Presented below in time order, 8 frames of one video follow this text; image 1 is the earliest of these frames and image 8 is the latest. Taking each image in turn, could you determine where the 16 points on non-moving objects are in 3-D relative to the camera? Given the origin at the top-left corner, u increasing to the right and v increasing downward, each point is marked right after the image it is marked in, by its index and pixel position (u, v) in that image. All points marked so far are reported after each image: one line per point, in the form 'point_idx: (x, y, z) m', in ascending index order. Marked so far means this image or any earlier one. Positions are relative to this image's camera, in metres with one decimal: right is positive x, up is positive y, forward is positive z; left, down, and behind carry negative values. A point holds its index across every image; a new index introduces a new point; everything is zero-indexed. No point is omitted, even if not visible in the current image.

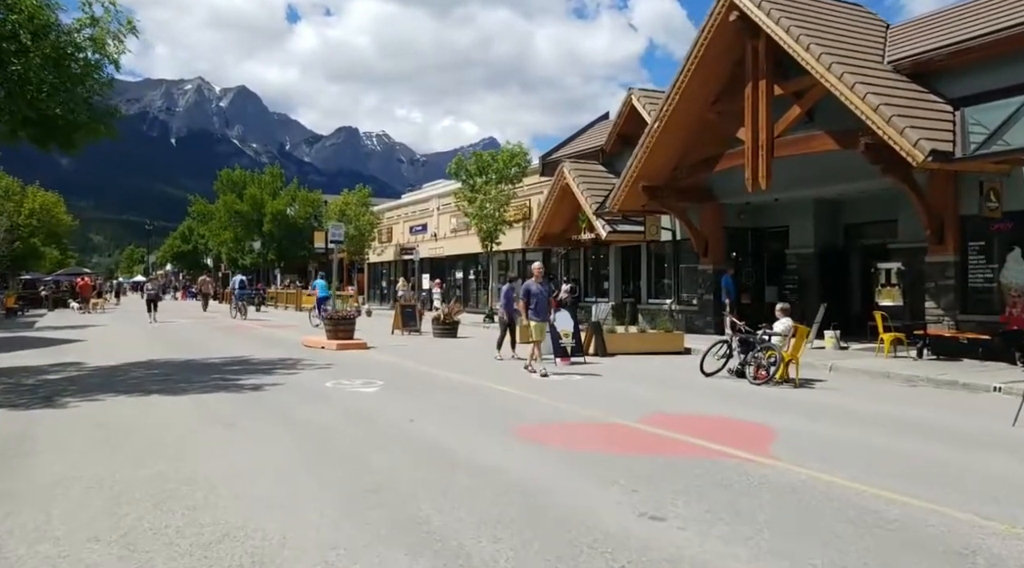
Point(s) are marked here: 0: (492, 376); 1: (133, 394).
0: (-0.3, -1.5, +13.5) m
1: (-5.3, -1.5, +11.9) m
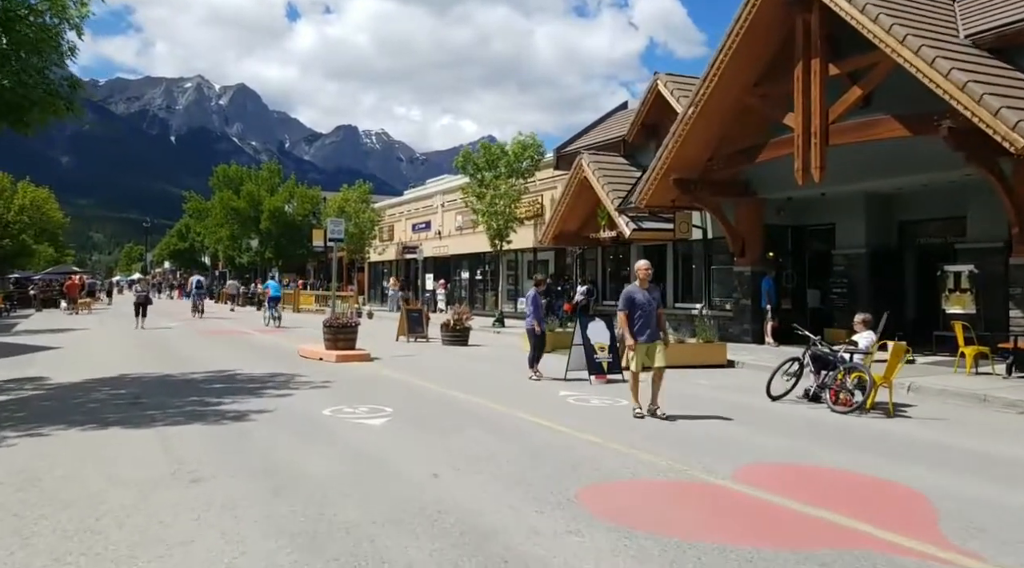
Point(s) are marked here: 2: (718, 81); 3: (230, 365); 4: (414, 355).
0: (+0.1, -1.6, +11.4) m
1: (-4.8, -1.6, +9.8) m
2: (+4.4, +4.3, +18.1) m
3: (-5.8, -1.9, +17.7) m
4: (-2.2, -1.7, +19.8) m
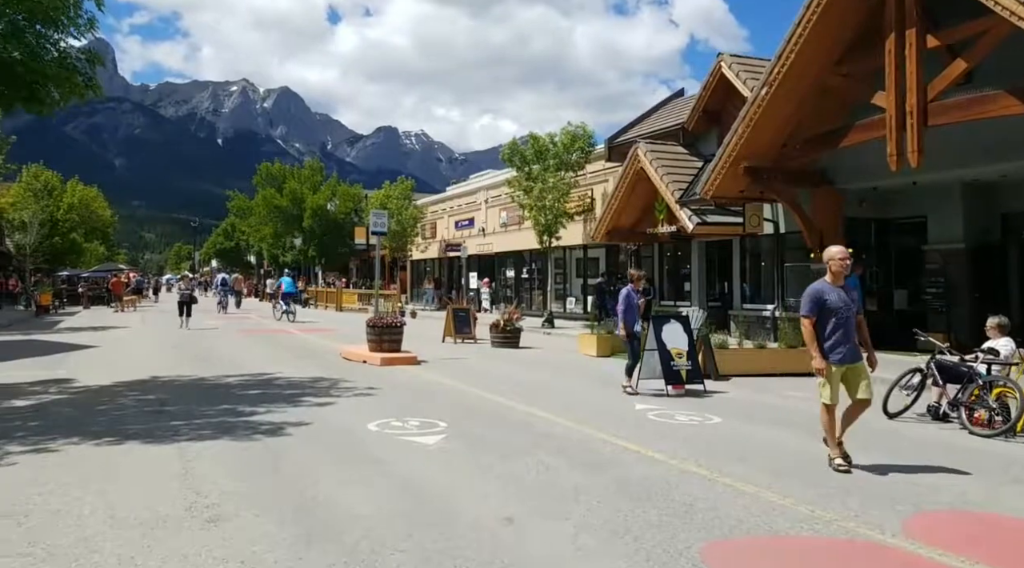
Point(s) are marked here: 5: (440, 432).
0: (+0.9, -1.5, +9.9) m
1: (-4.1, -1.5, +8.6) m
2: (+5.5, +4.3, +16.5) m
3: (-4.7, -1.8, +16.6) m
4: (-1.0, -1.7, +18.4) m
5: (-0.7, -1.5, +8.7) m
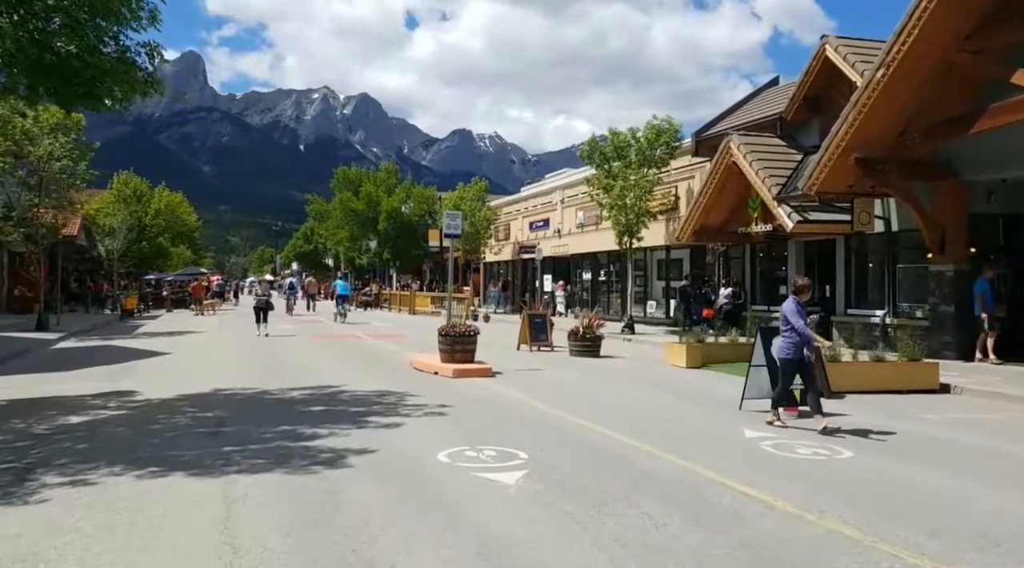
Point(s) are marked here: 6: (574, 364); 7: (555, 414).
0: (+1.8, -1.6, +8.6) m
1: (-3.3, -1.6, +7.7) m
2: (+6.9, +4.2, +14.7) m
3: (-3.2, -1.9, +15.7) m
4: (+0.7, -1.8, +17.2) m
5: (+0.1, -1.6, +7.5) m
6: (+1.3, -1.7, +18.3) m
7: (+0.5, -1.6, +10.8) m
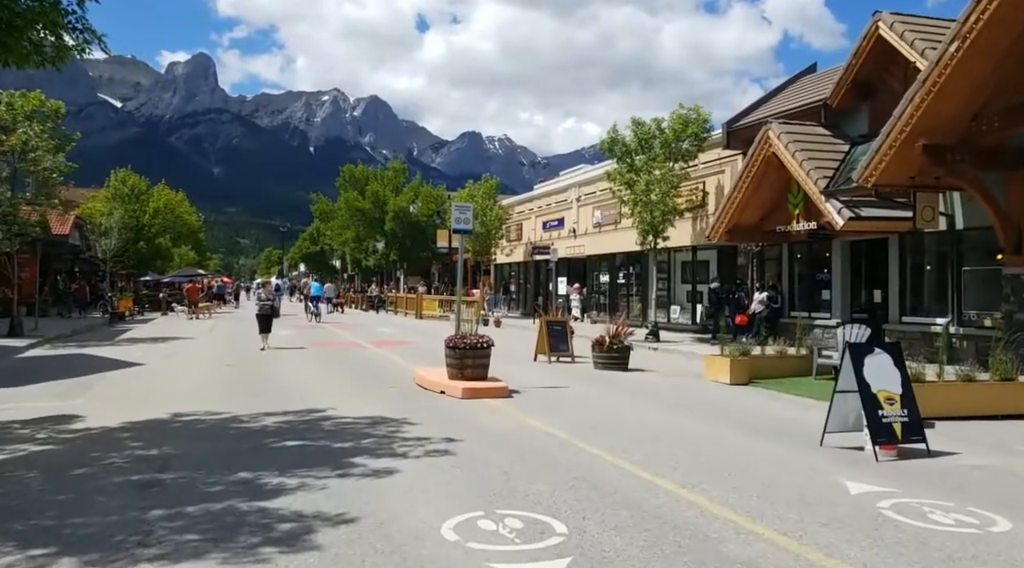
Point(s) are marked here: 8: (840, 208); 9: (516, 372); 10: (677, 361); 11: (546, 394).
0: (+2.1, -1.7, +6.3) m
1: (-3.1, -1.7, +5.5) m
2: (+7.2, +4.2, +12.4) m
3: (-2.9, -2.0, +13.5) m
4: (+1.0, -1.9, +15.0) m
5: (+0.3, -1.6, +5.3) m
6: (+1.6, -1.8, +16.1) m
7: (+0.8, -1.7, +8.6) m
8: (+6.8, +1.6, +17.7) m
9: (+0.1, -1.8, +18.2) m
10: (+3.7, -1.7, +19.5) m
11: (+0.6, -1.9, +14.5) m
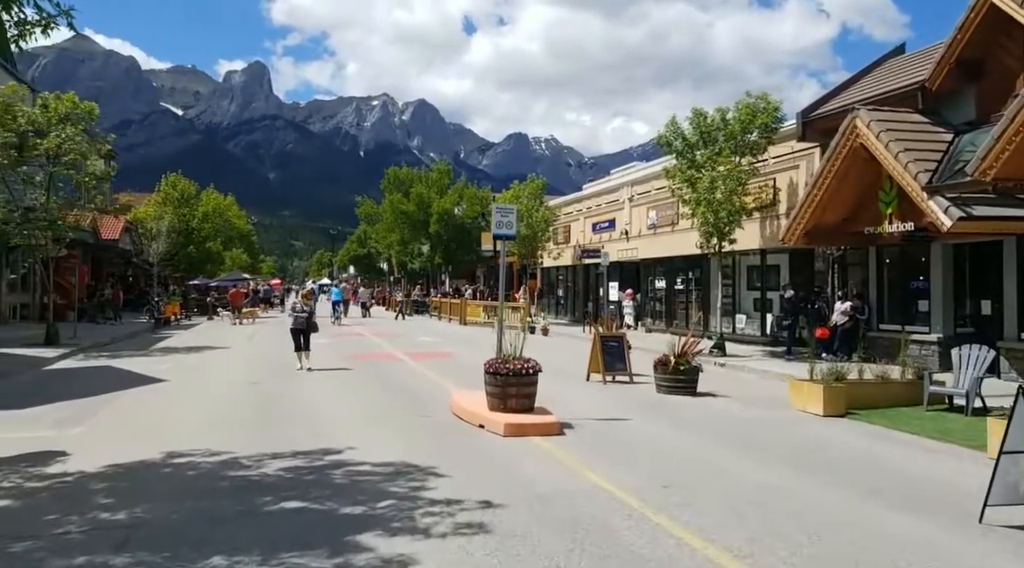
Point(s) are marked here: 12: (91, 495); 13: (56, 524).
0: (+2.4, -1.8, +4.0) m
1: (-2.8, -1.9, +3.4) m
2: (+7.8, +4.0, +9.8) m
3: (-2.2, -2.2, +11.4) m
4: (+1.7, -2.1, +12.7) m
5: (+0.5, -1.8, +3.0) m
6: (+2.5, -2.0, +13.8) m
7: (+1.2, -1.9, +6.3) m
8: (+7.7, +1.4, +15.1) m
9: (+1.0, -2.1, +15.9) m
10: (+4.7, -1.9, +17.0) m
11: (+1.3, -2.1, +12.2) m
12: (-4.8, -2.4, +9.9) m
13: (-4.6, -2.4, +8.7) m
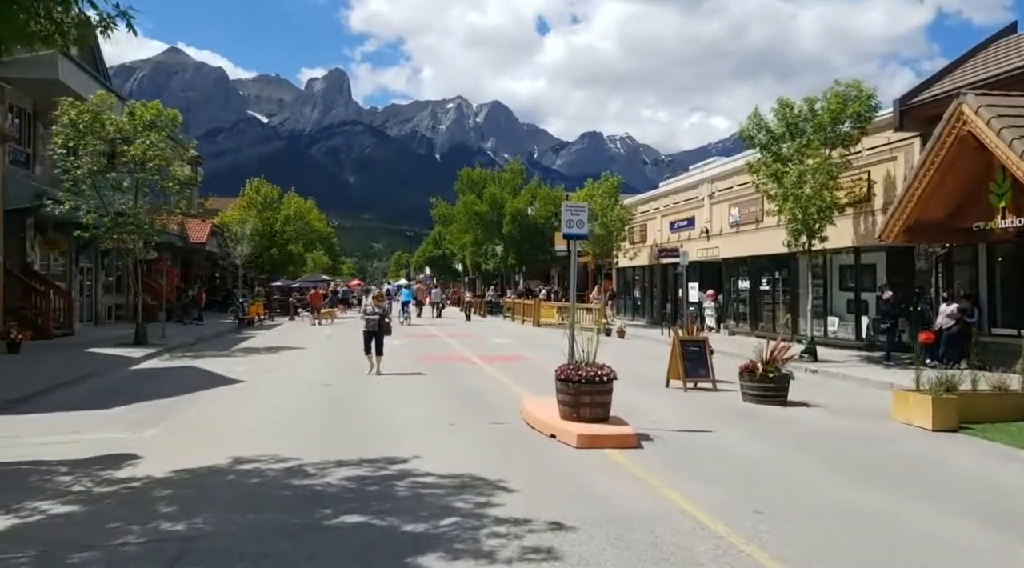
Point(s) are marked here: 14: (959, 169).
0: (+2.7, -1.8, +3.1) m
1: (-2.5, -1.9, +3.0) m
2: (+8.6, +4.0, +8.4) m
3: (-1.2, -2.2, +10.8) m
4: (+2.8, -2.1, +11.8) m
5: (+0.8, -1.8, +2.3) m
6: (+3.6, -2.0, +12.8) m
7: (+1.7, -1.9, +5.4) m
8: (+8.9, +1.4, +13.6) m
9: (+2.4, -2.1, +15.0) m
10: (+6.2, -1.9, +15.9) m
11: (+2.3, -2.1, +11.3) m
12: (-4.0, -2.4, +9.6) m
13: (-3.8, -2.4, +8.3) m
14: (+9.0, +2.3, +17.5) m
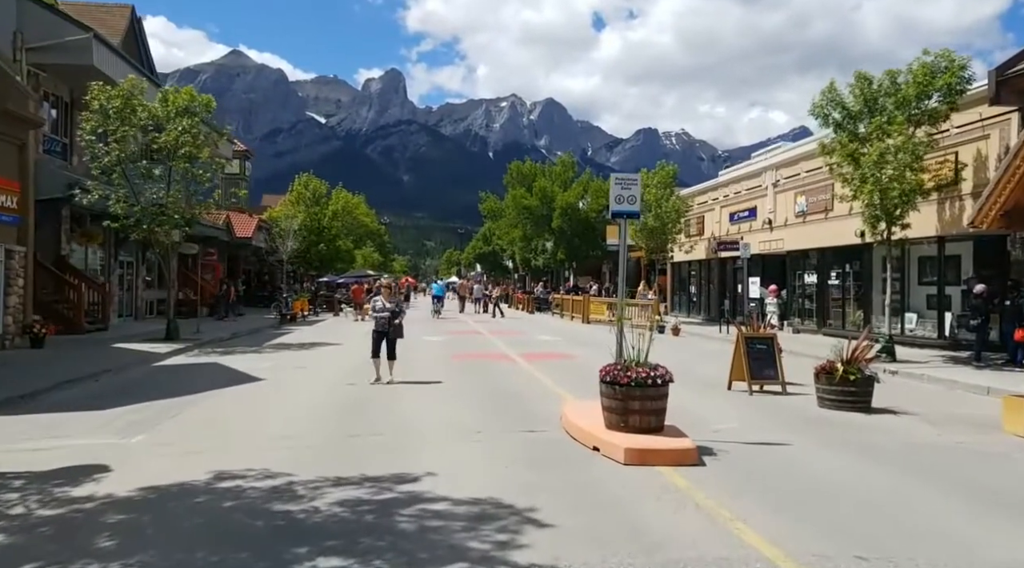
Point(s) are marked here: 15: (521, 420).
0: (+2.5, -1.7, +0.9) m
1: (-2.7, -1.7, +1.1) m
2: (+8.8, +4.1, +5.8) m
3: (-0.9, -2.0, +8.9) m
4: (+3.2, -1.9, +9.5) m
5: (+0.6, -1.7, +0.2) m
6: (+4.1, -1.8, +10.5) m
7: (+1.7, -1.7, +3.3) m
8: (+9.4, +1.5, +11.0) m
9: (+3.0, -1.9, +12.9) m
10: (+6.8, -1.8, +13.4) m
11: (+2.7, -1.9, +9.1) m
12: (-3.7, -2.2, +7.8) m
13: (-3.7, -2.2, +6.5) m
14: (+9.7, +2.5, +14.8) m
15: (0.0, -1.9, +12.6) m
